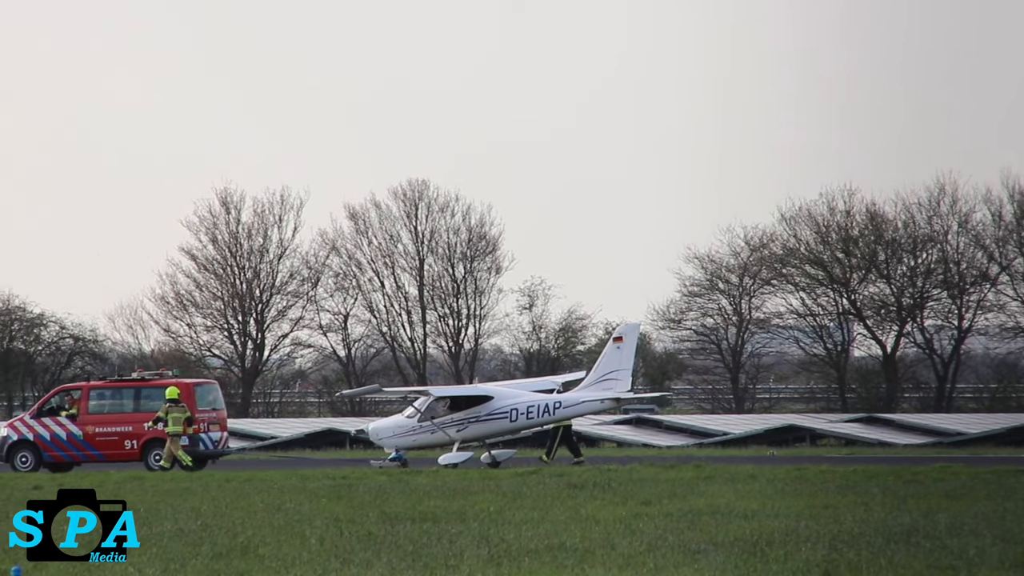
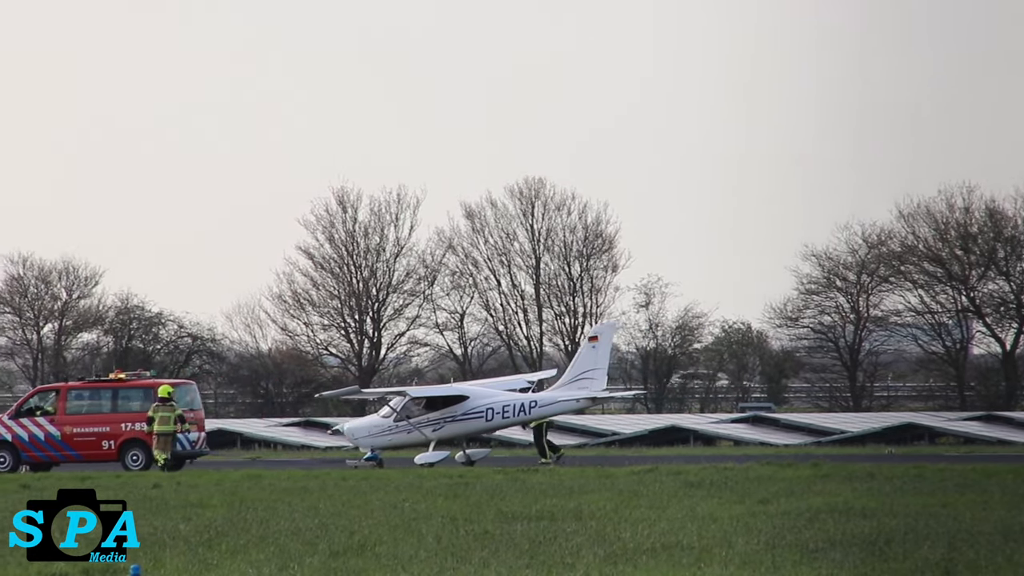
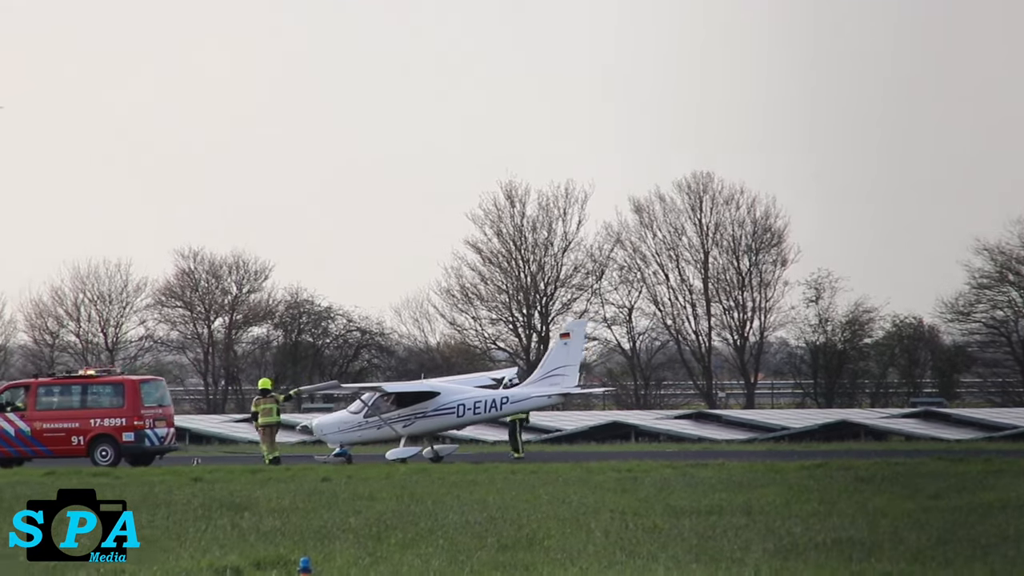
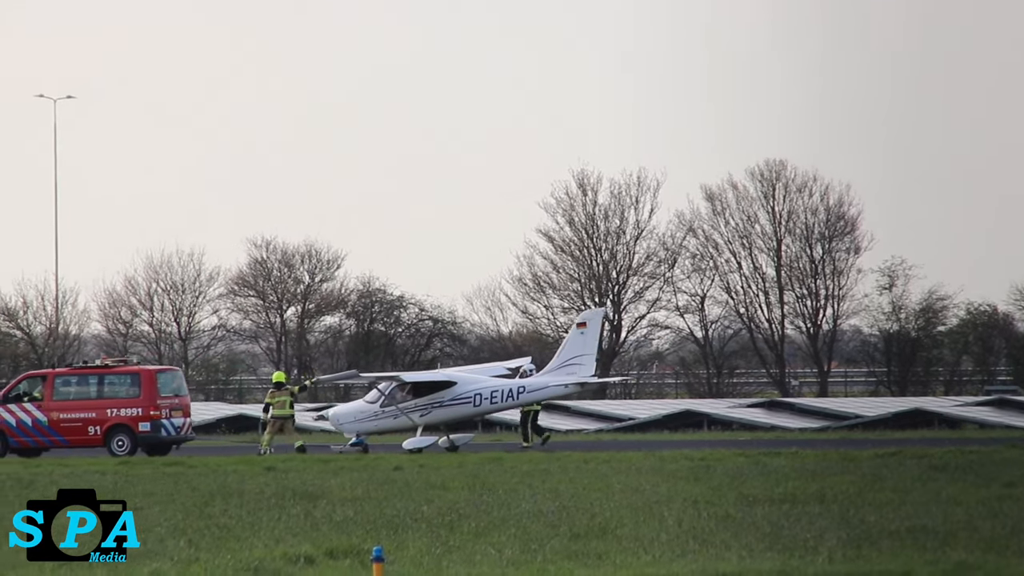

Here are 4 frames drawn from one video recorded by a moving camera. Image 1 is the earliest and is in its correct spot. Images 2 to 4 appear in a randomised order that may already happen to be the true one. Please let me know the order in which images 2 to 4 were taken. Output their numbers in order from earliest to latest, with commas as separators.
2, 3, 4
